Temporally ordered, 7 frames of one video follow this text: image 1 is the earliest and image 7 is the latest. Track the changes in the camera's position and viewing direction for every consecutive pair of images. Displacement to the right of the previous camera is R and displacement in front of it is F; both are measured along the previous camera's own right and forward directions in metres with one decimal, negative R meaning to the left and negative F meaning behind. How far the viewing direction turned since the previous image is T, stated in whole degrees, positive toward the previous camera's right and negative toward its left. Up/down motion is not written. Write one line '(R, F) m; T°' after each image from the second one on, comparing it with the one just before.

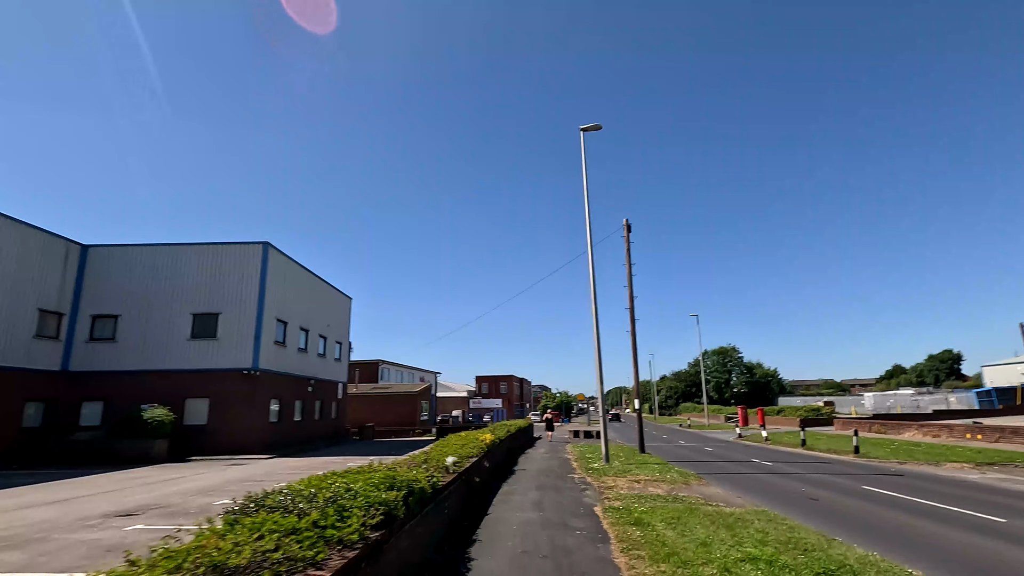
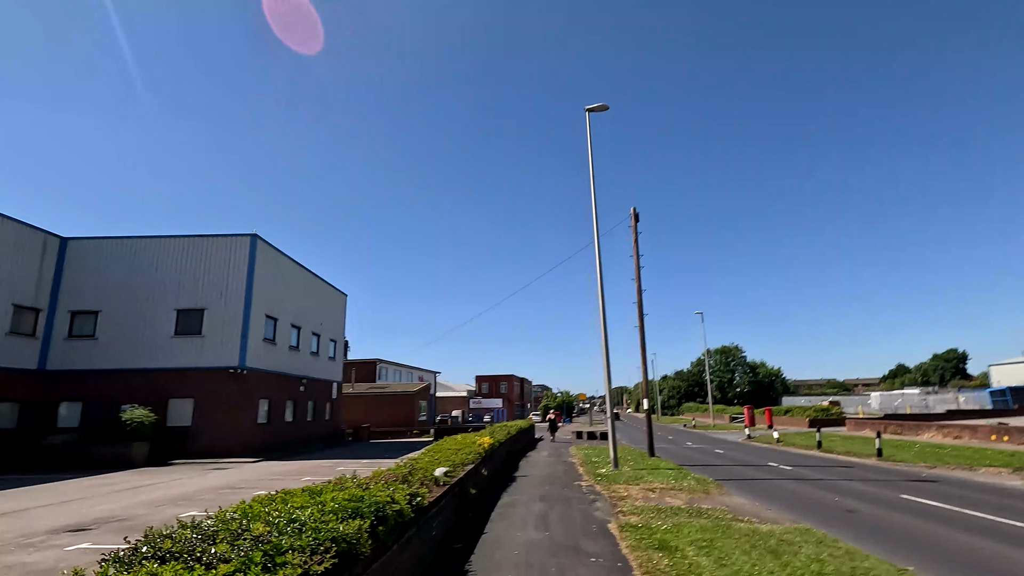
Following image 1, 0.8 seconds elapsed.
(0.0, +1.1) m; 0°
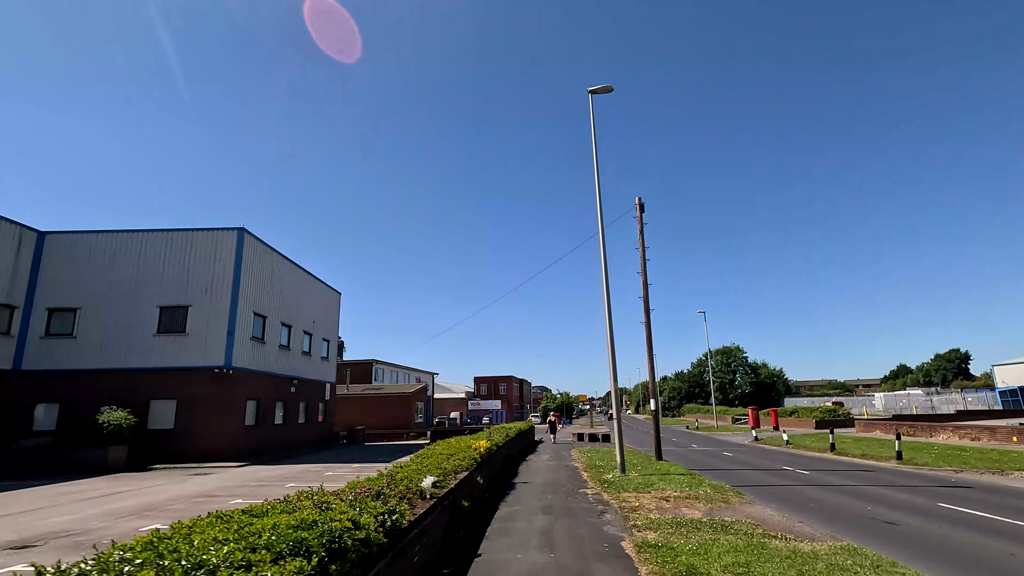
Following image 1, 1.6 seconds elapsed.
(0.0, +1.0) m; 0°
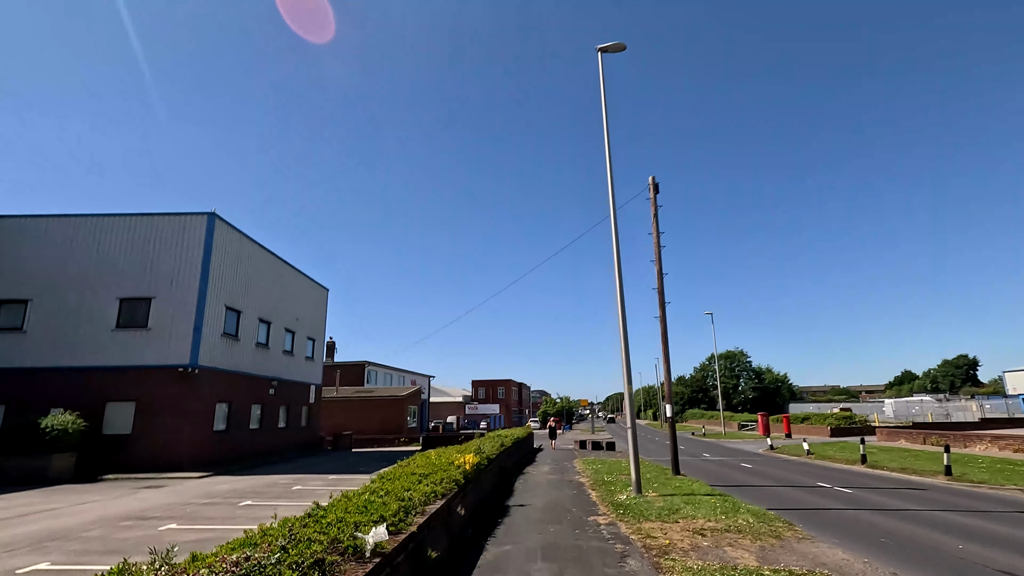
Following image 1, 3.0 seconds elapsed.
(+0.1, +2.0) m; 0°
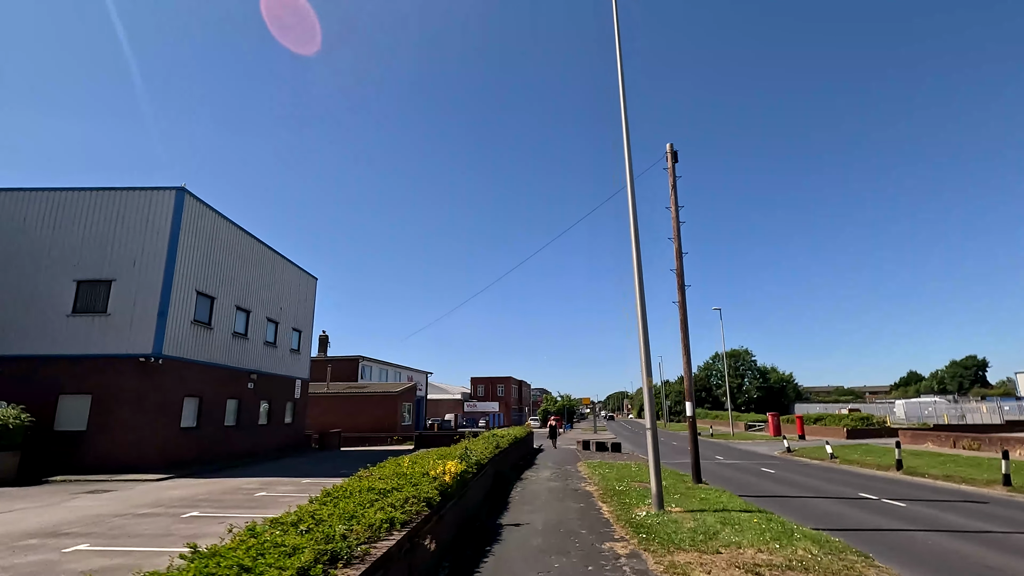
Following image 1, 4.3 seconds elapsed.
(+0.1, +1.9) m; 0°
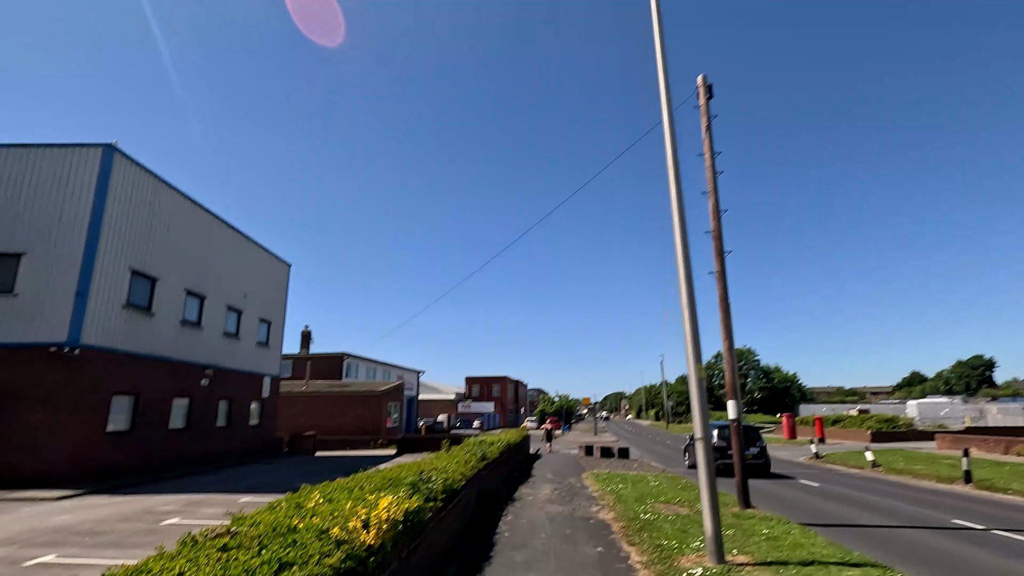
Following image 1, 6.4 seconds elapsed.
(+0.1, +2.9) m; 0°
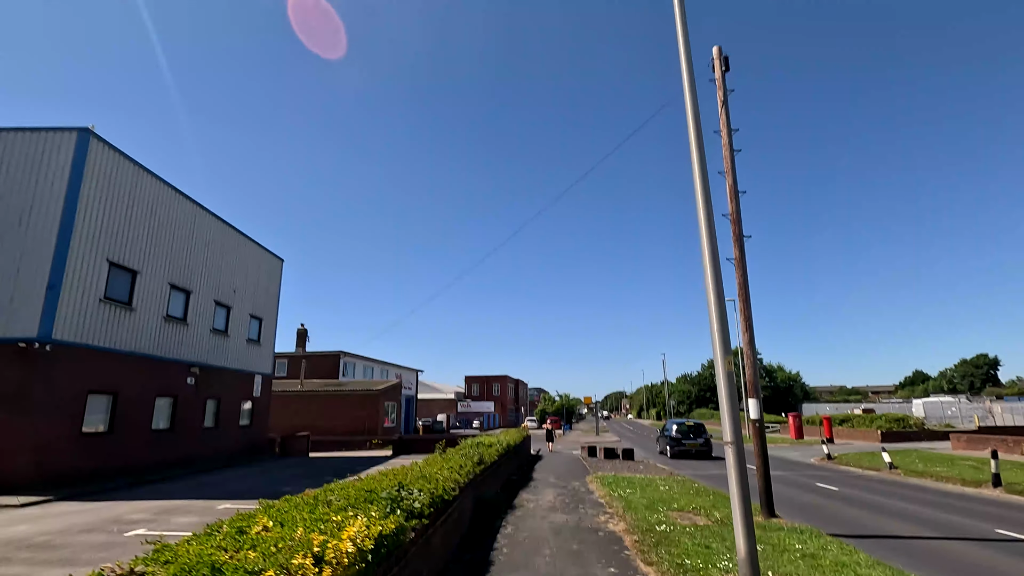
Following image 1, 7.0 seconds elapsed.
(0.0, +0.9) m; 0°
